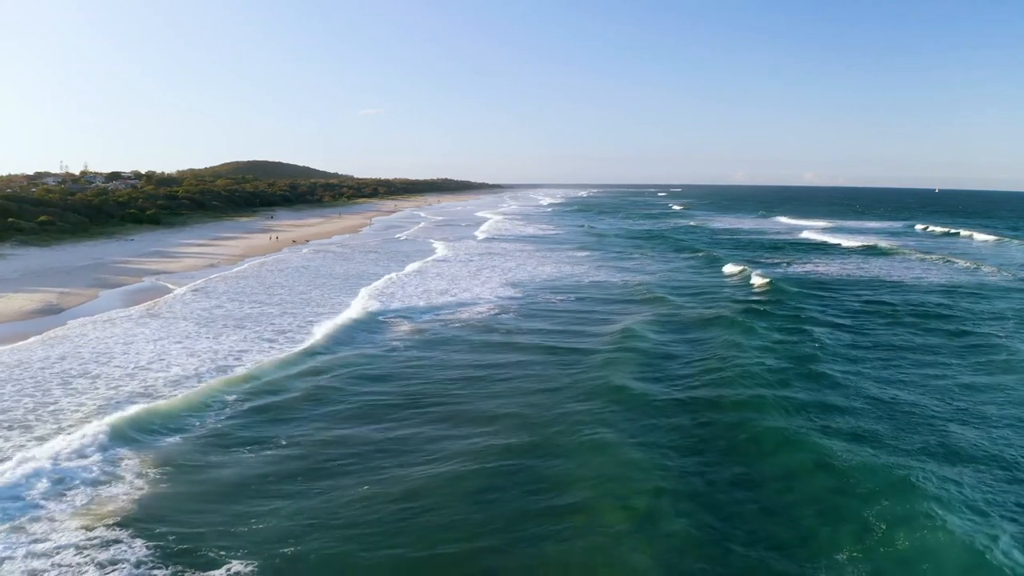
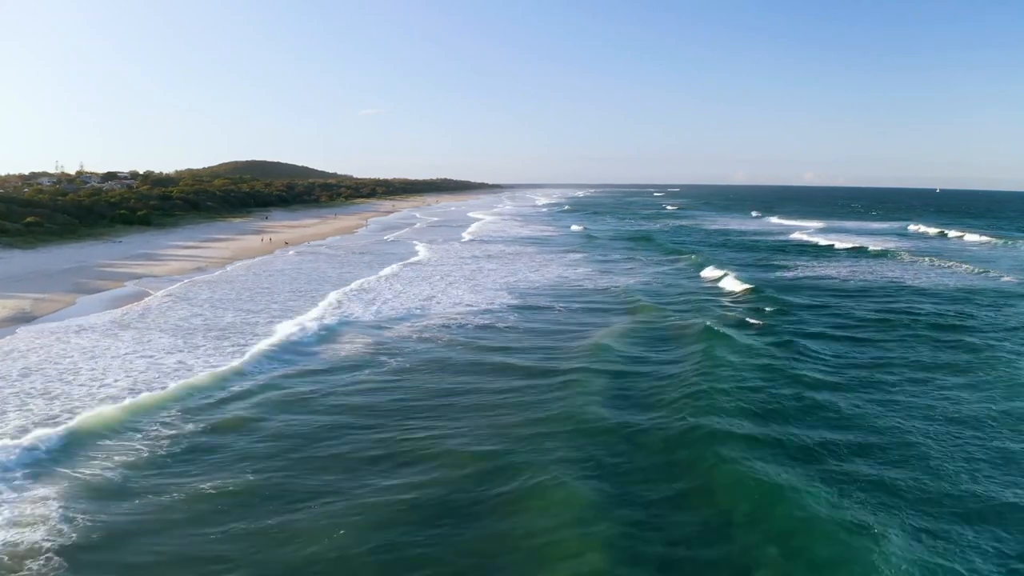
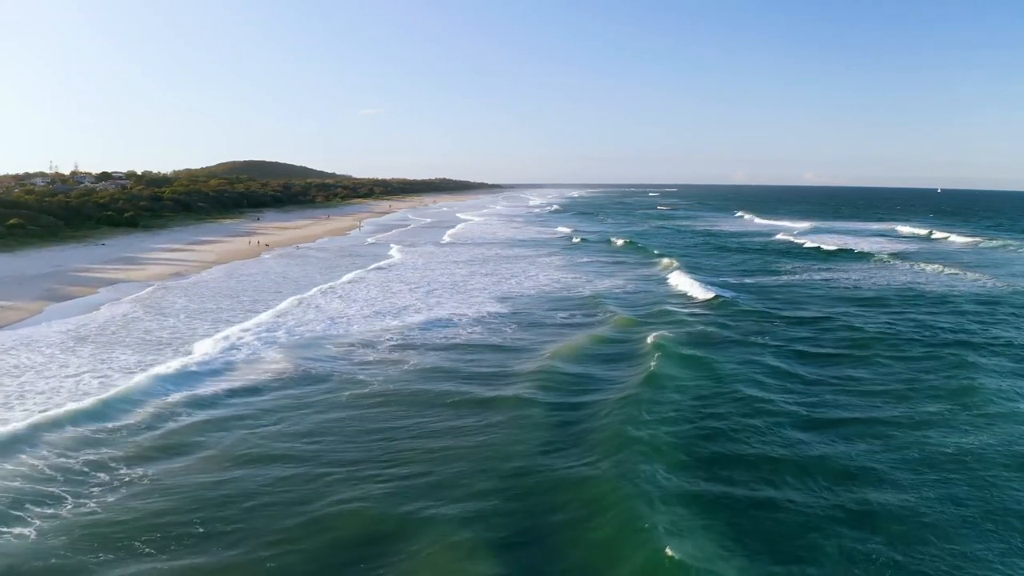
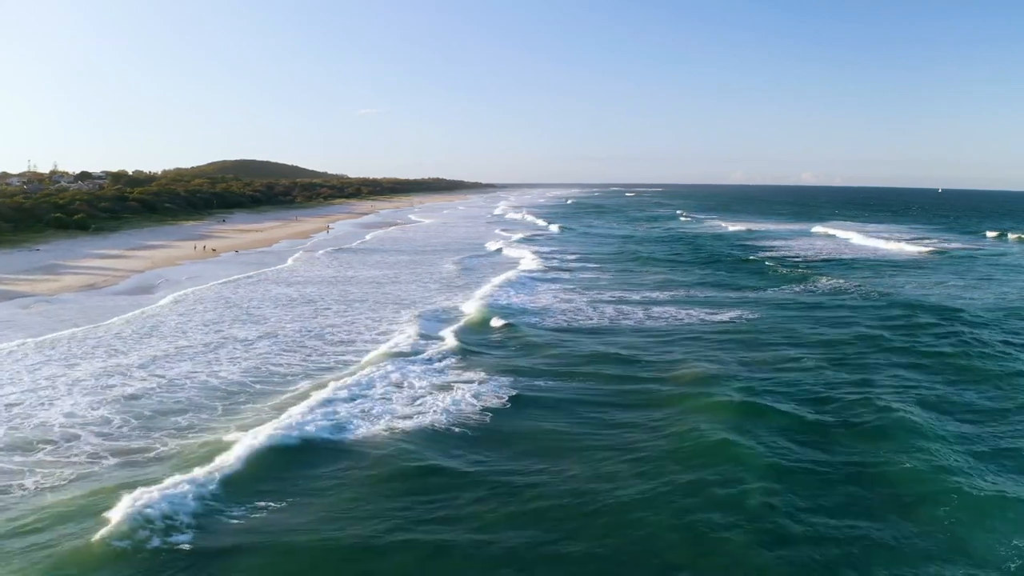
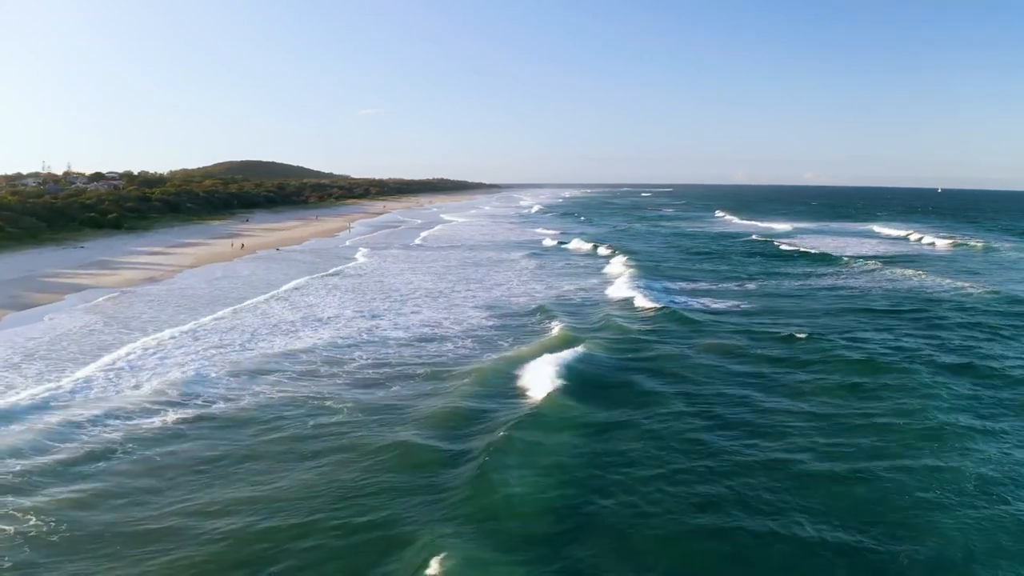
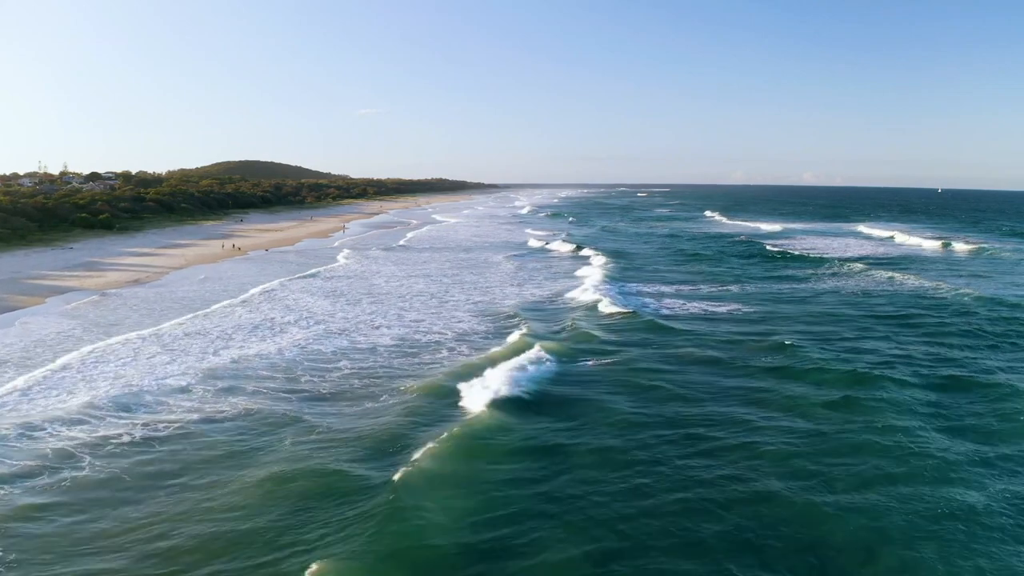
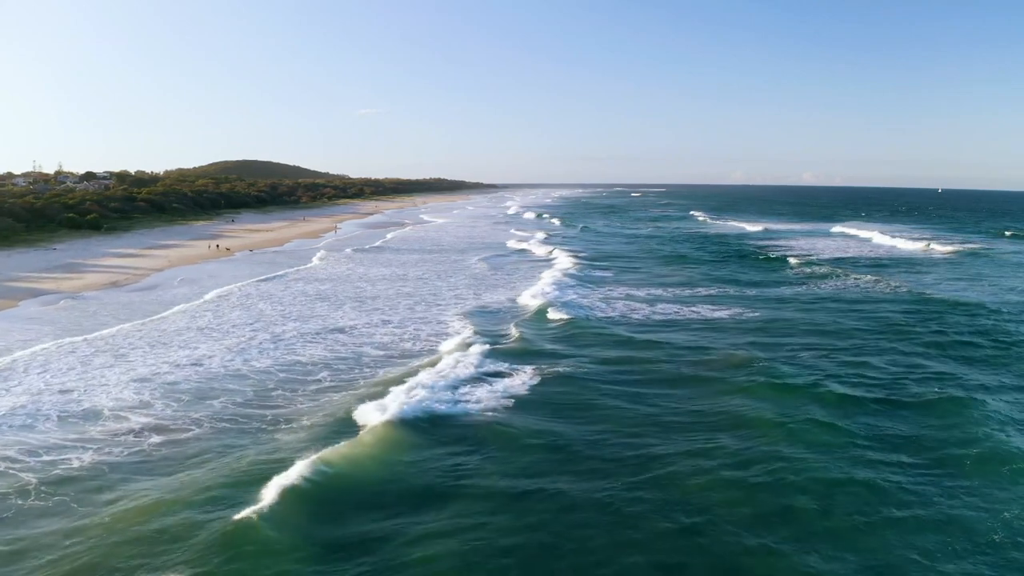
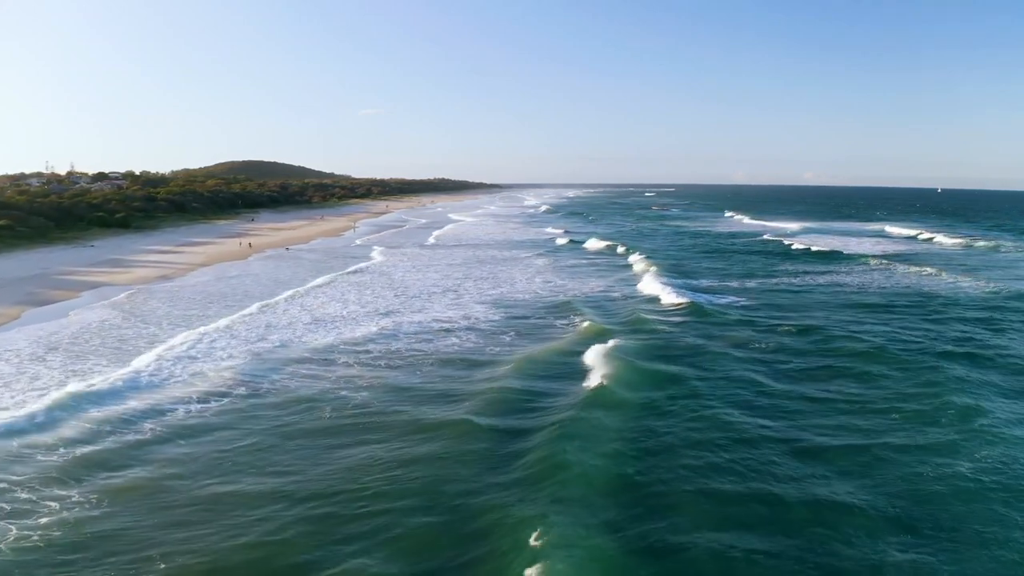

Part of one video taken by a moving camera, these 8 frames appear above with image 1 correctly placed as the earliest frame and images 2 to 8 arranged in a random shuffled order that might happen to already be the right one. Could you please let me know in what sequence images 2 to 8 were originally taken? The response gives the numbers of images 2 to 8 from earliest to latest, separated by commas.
2, 3, 8, 5, 6, 7, 4
